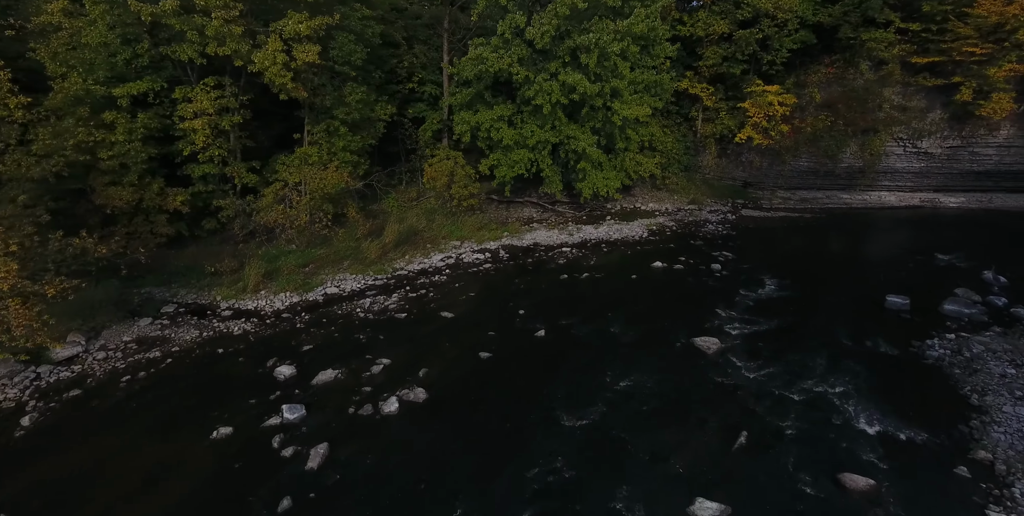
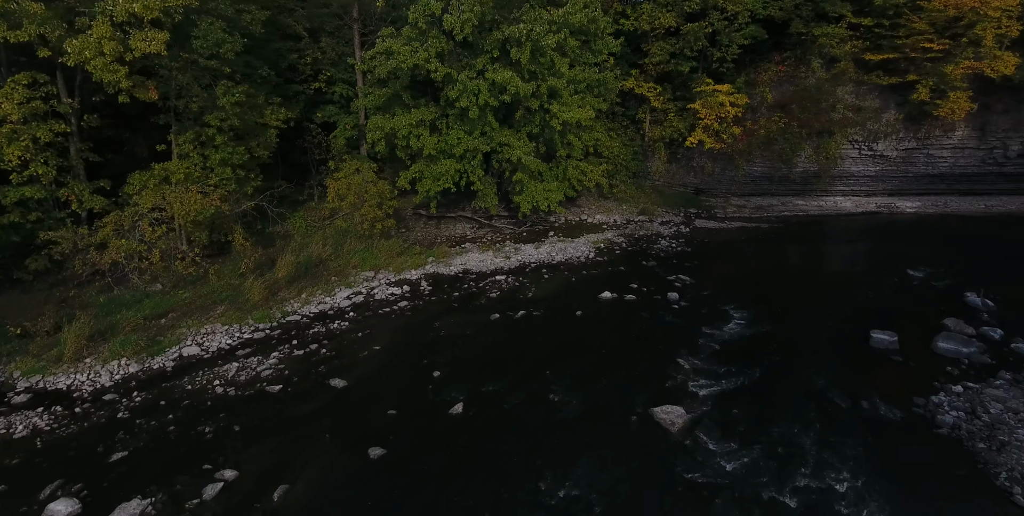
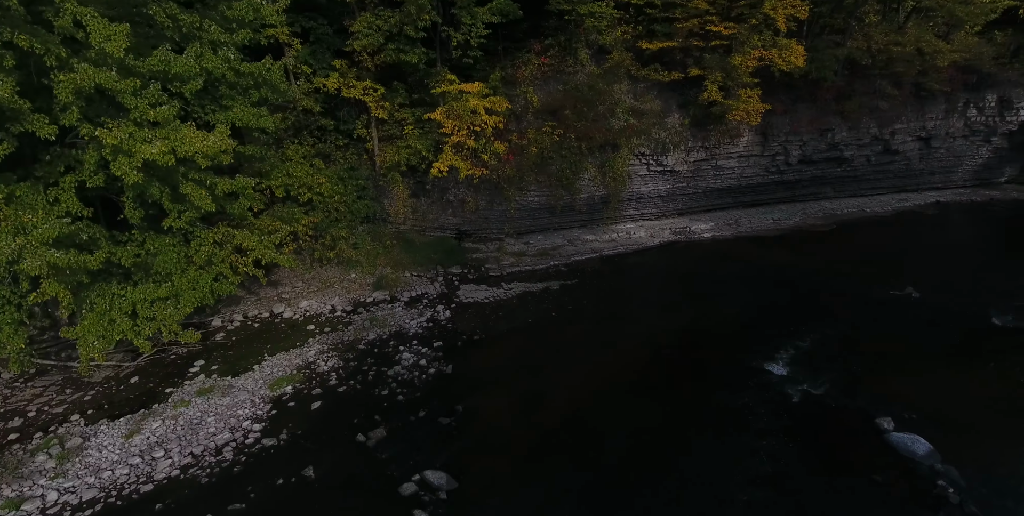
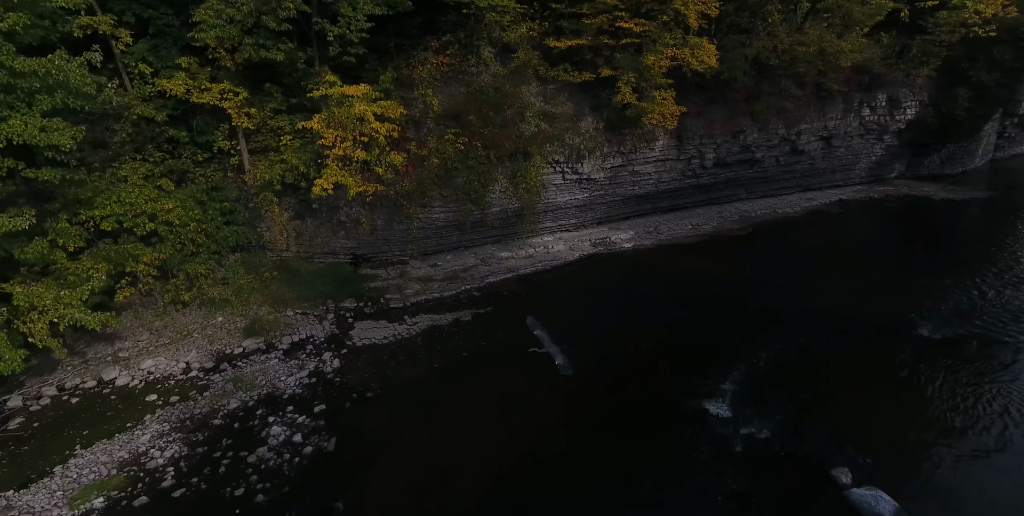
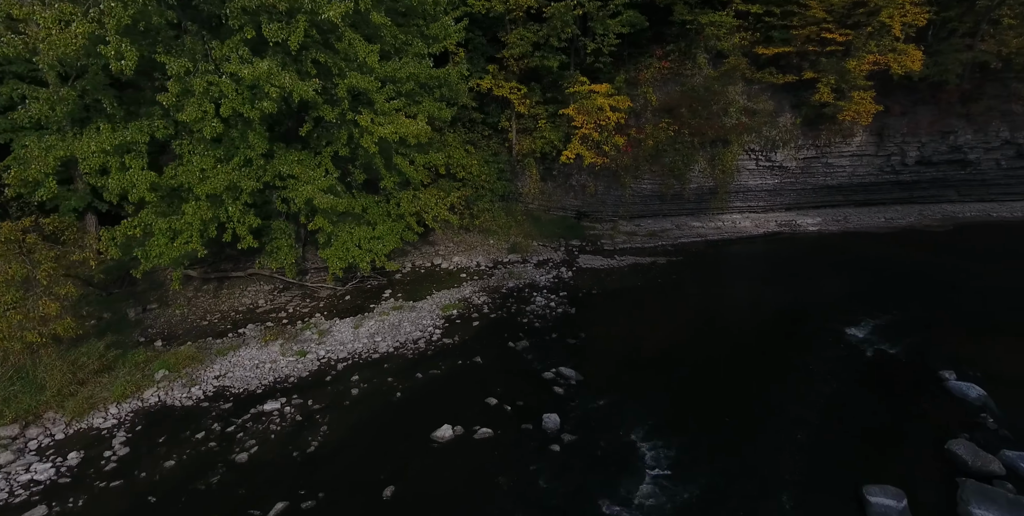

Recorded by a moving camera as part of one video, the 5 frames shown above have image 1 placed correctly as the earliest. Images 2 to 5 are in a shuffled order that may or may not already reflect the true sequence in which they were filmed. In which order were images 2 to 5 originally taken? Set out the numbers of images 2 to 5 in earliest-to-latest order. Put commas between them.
2, 5, 3, 4
